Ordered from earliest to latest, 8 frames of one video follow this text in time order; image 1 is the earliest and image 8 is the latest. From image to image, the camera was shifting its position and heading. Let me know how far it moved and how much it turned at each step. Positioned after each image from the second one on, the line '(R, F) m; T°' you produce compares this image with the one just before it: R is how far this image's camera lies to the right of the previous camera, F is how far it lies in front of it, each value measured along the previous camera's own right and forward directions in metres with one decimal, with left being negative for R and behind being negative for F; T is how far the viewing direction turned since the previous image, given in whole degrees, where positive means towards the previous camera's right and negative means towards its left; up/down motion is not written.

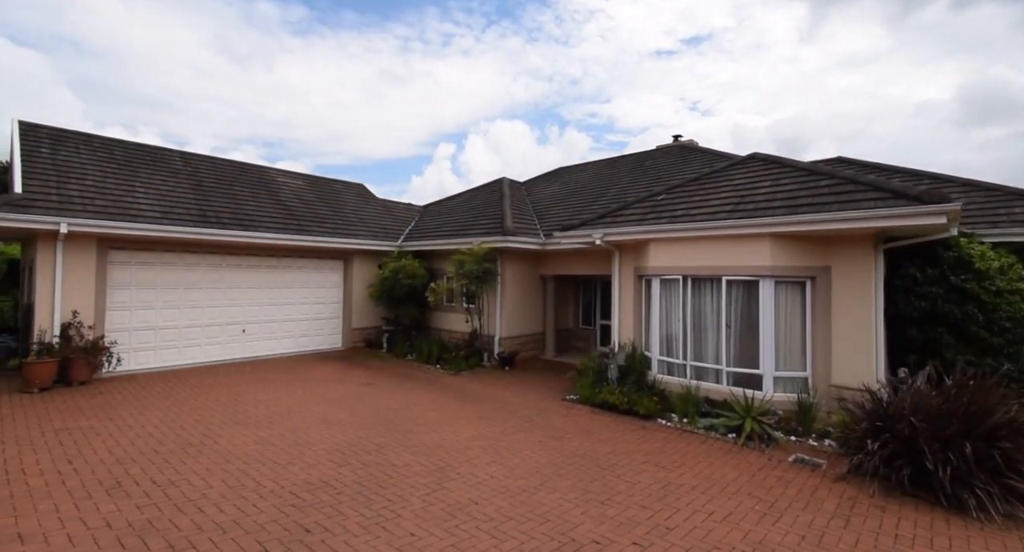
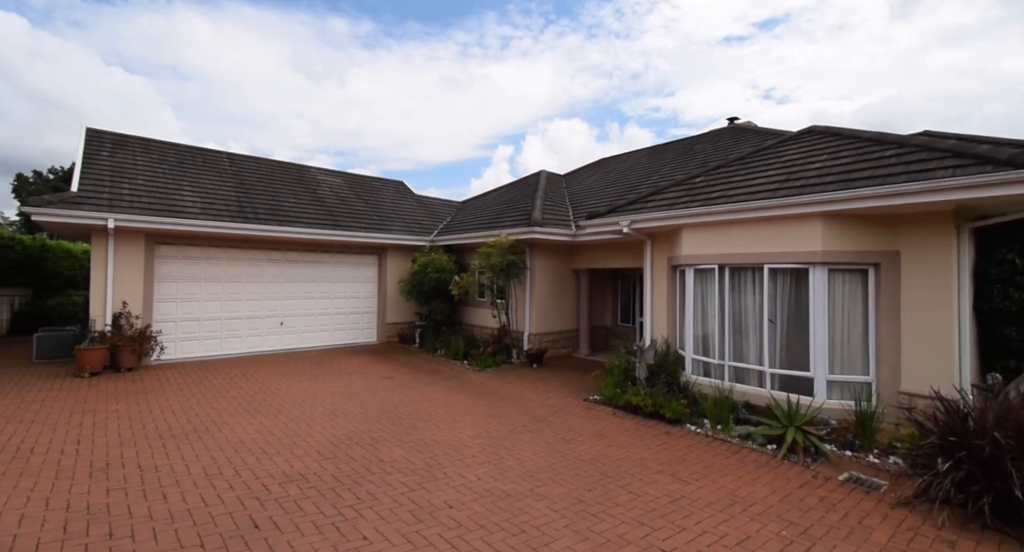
(+0.8, +0.6) m; -8°
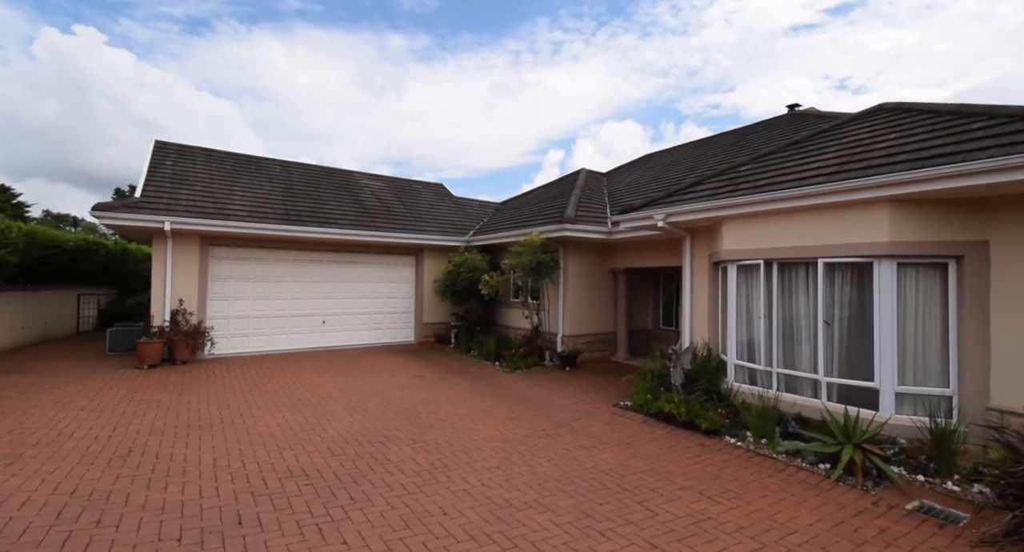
(+0.5, +0.4) m; -7°
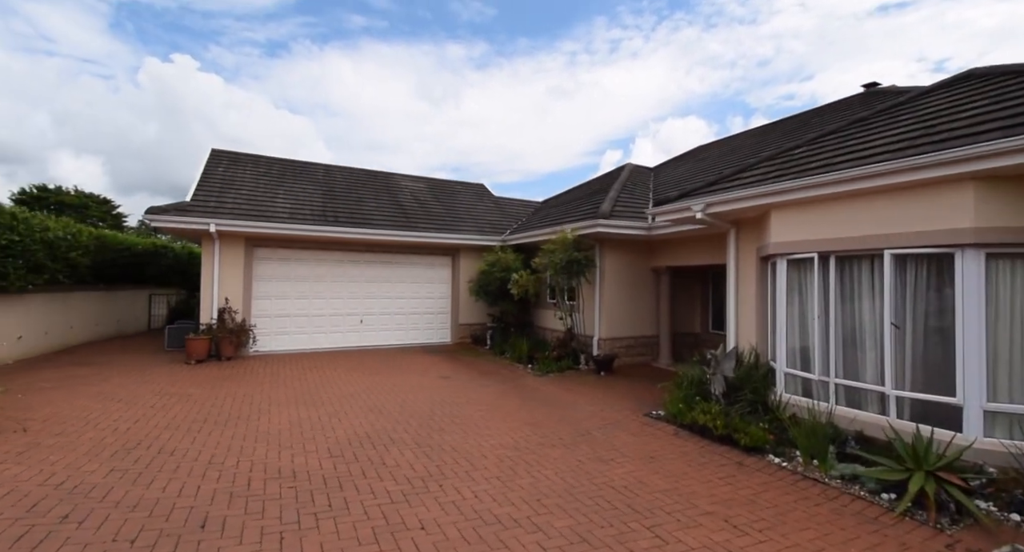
(+0.6, +0.5) m; -7°
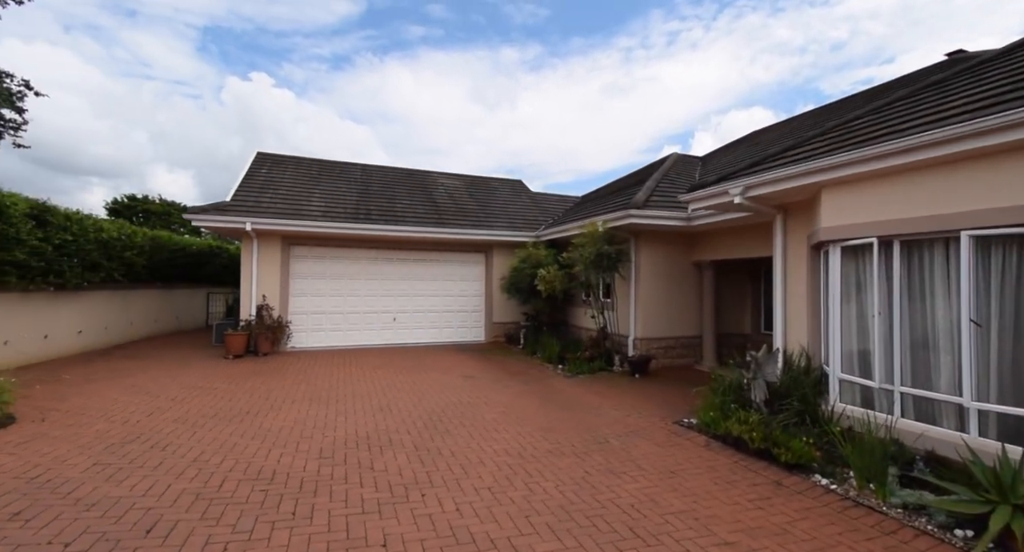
(+0.6, +0.5) m; -7°
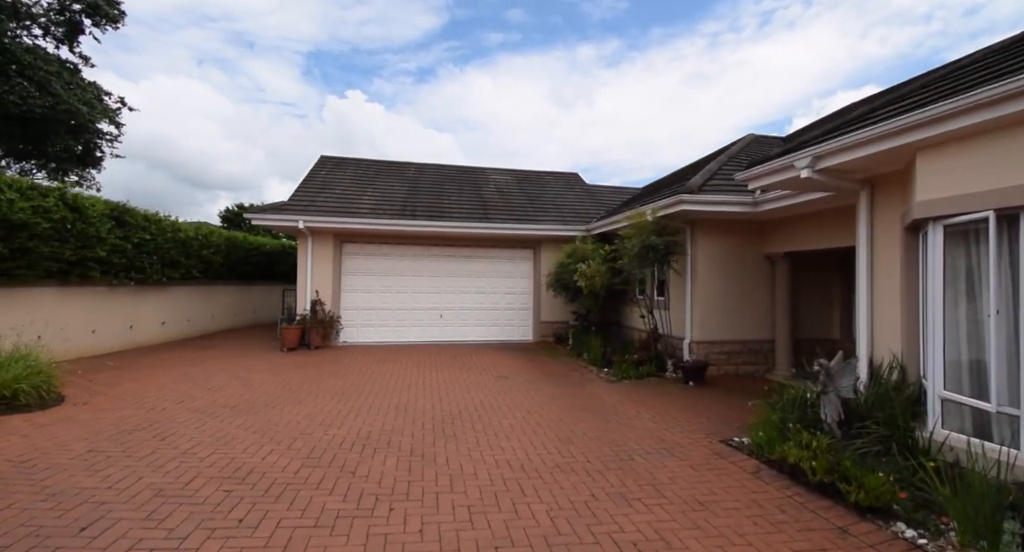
(+0.7, +0.8) m; -9°
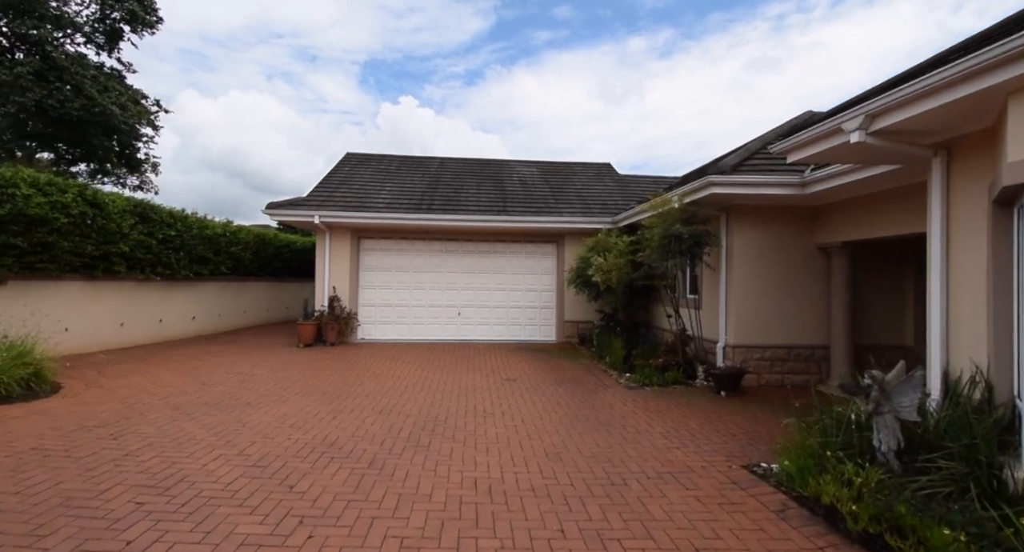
(+0.7, +0.8) m; -6°
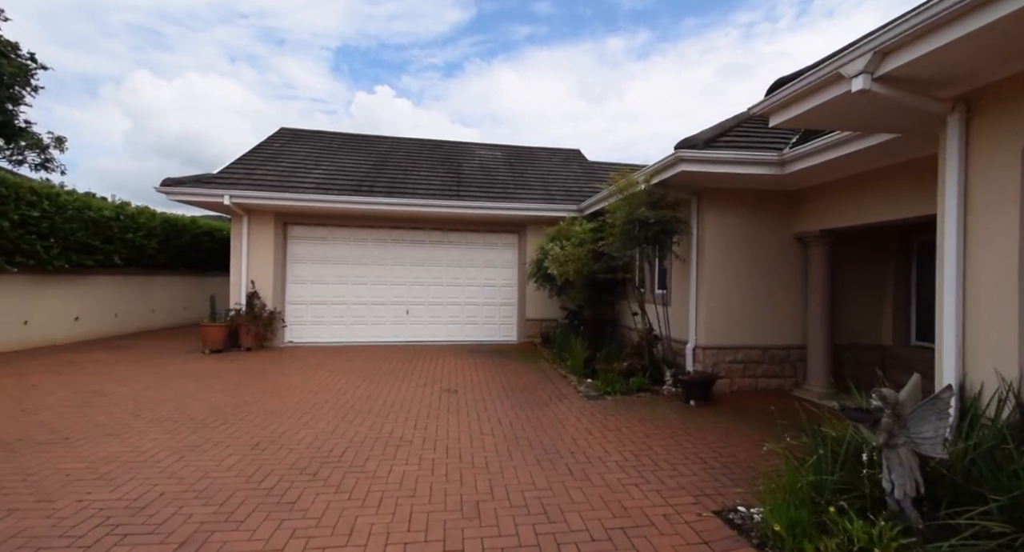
(+0.5, +1.1) m; +3°
